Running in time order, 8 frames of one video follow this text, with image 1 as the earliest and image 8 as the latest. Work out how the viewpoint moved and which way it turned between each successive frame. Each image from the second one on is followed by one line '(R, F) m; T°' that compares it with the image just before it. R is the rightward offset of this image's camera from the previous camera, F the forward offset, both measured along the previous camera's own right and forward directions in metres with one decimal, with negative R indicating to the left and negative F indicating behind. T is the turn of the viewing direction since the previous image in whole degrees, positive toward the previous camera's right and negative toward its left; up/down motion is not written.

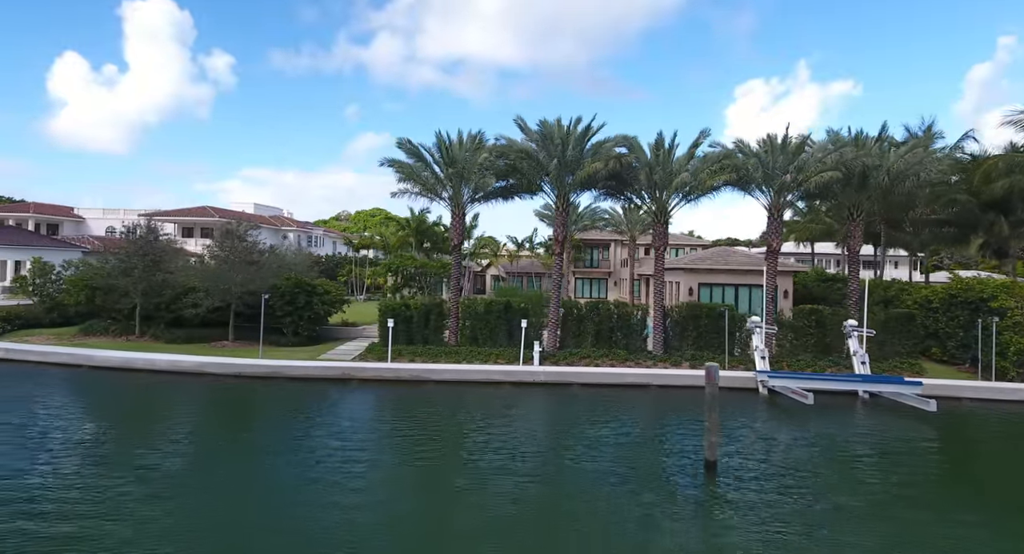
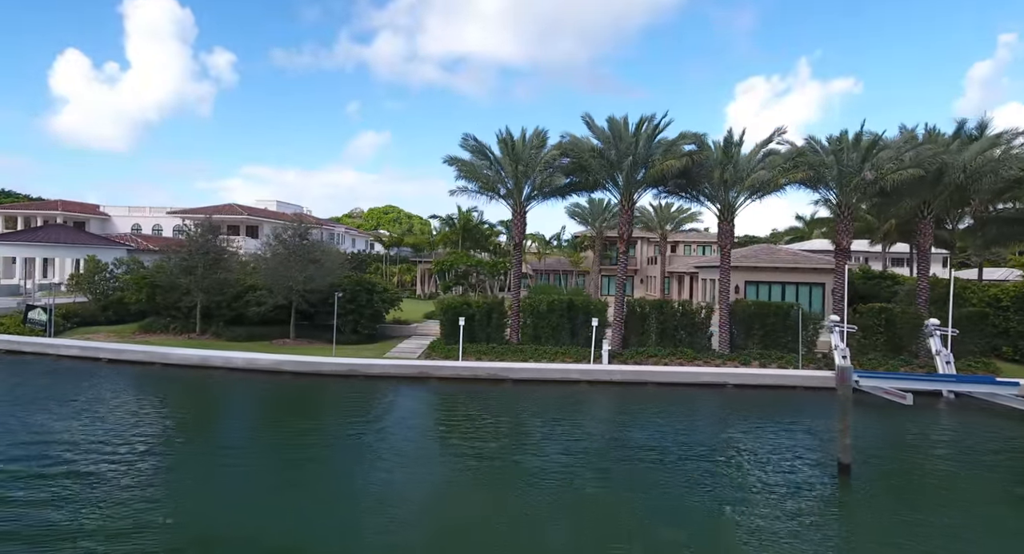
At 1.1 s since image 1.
(-2.5, 0.0) m; -1°
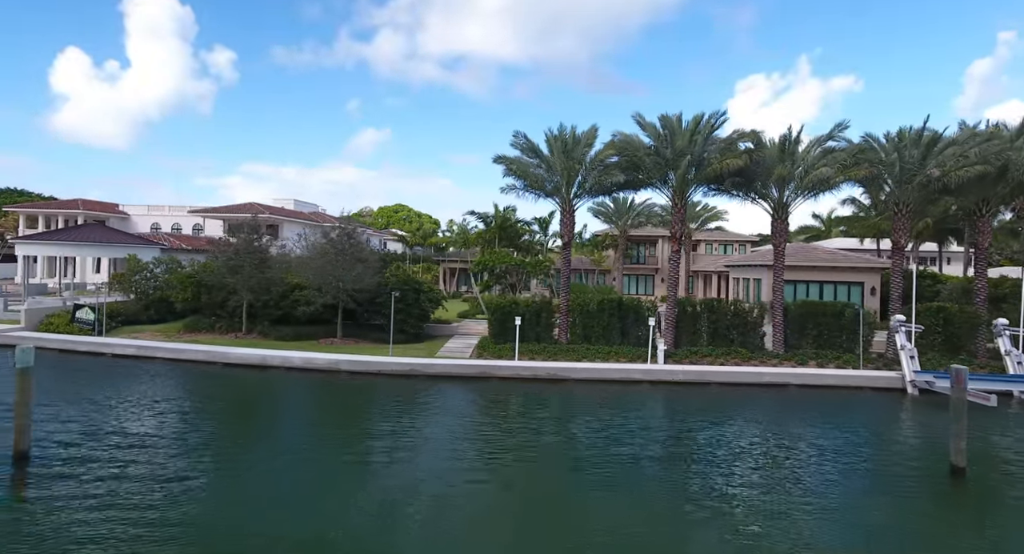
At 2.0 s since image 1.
(-2.0, +0.1) m; -1°
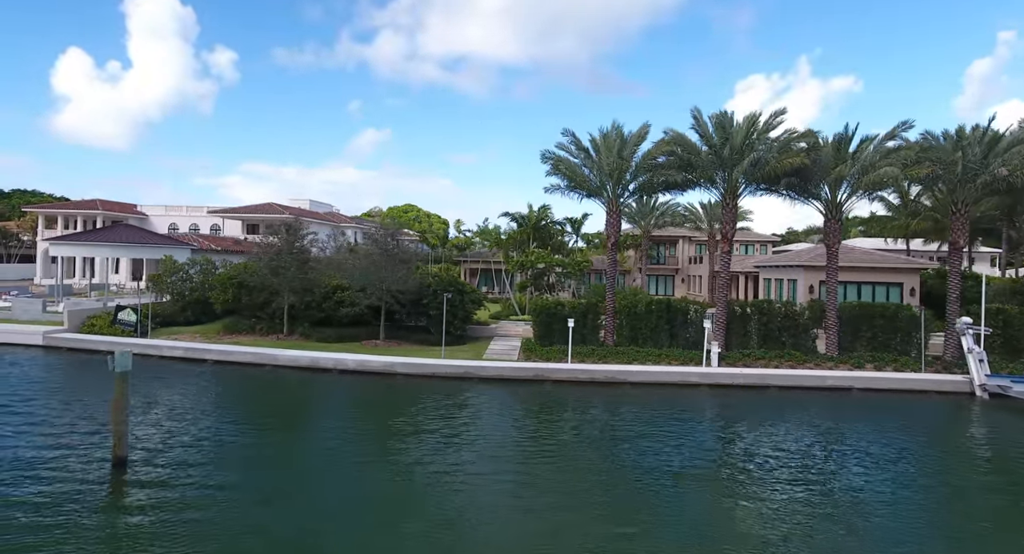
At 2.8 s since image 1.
(-1.9, +0.3) m; -1°
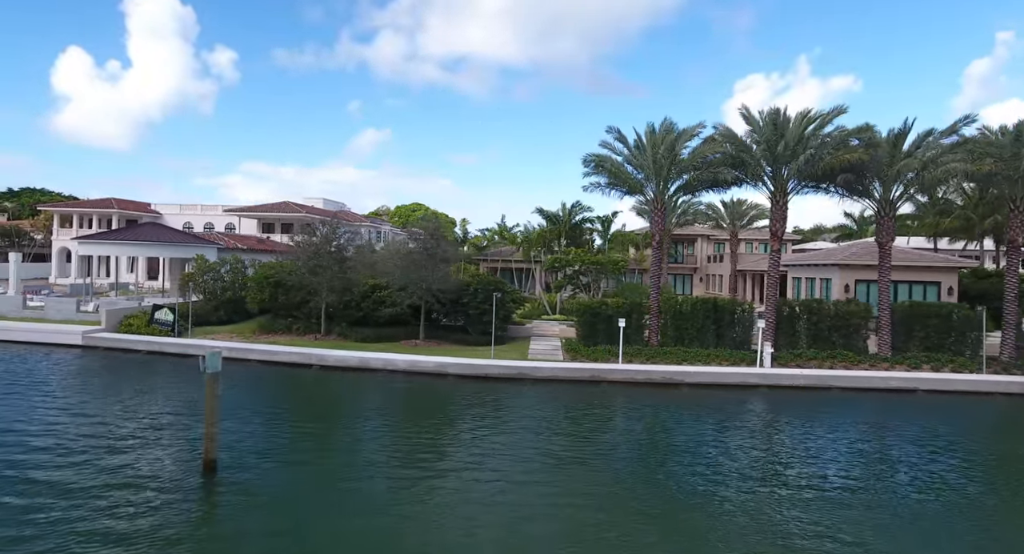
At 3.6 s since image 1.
(-1.8, +0.4) m; 0°
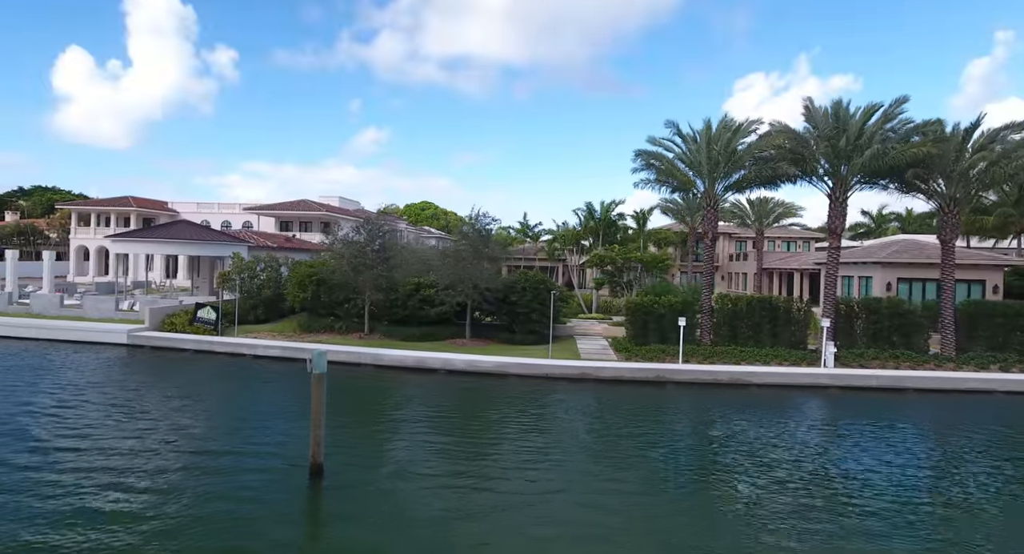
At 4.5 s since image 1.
(-2.0, +0.5) m; -1°
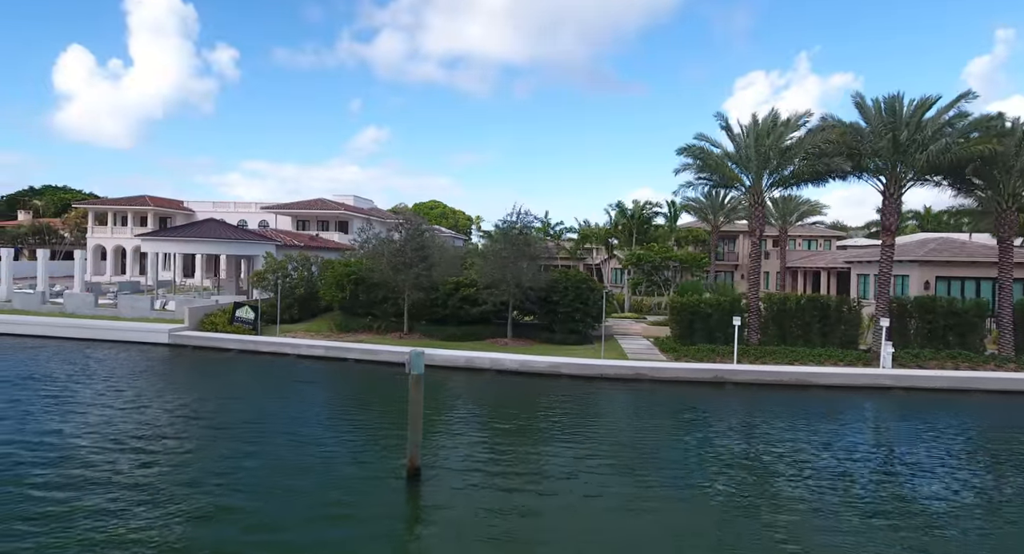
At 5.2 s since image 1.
(-1.7, +0.4) m; -1°
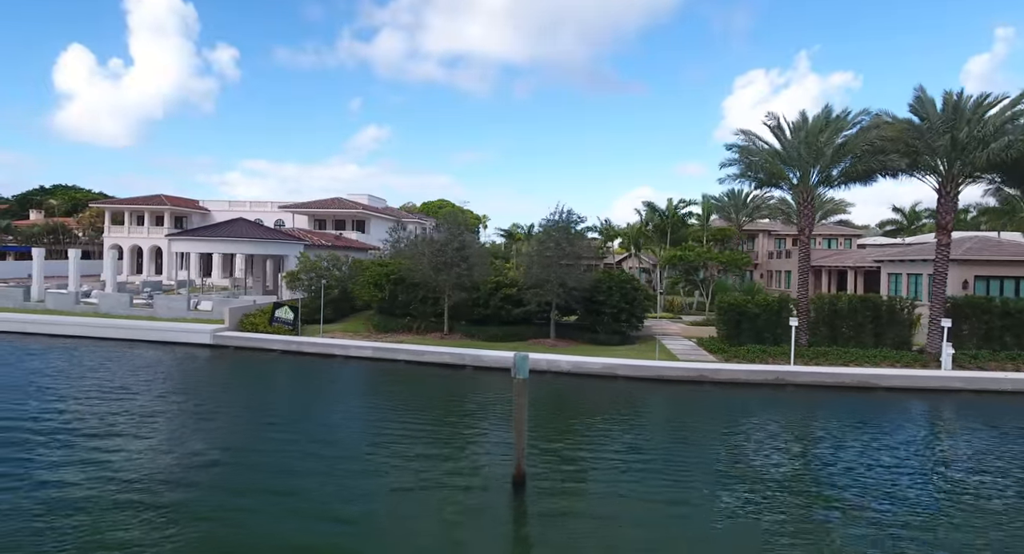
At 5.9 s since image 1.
(-1.8, +0.3) m; -1°
